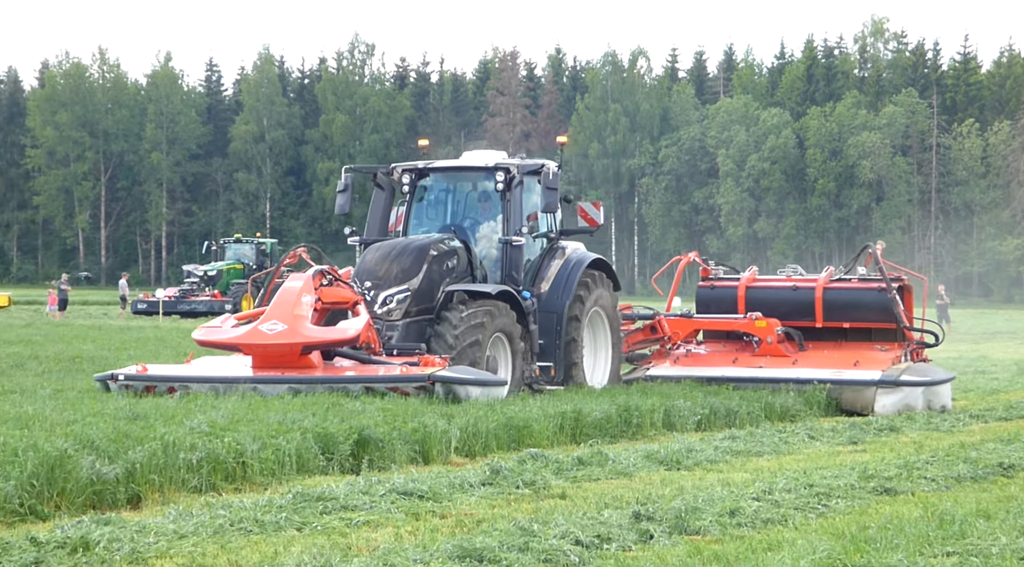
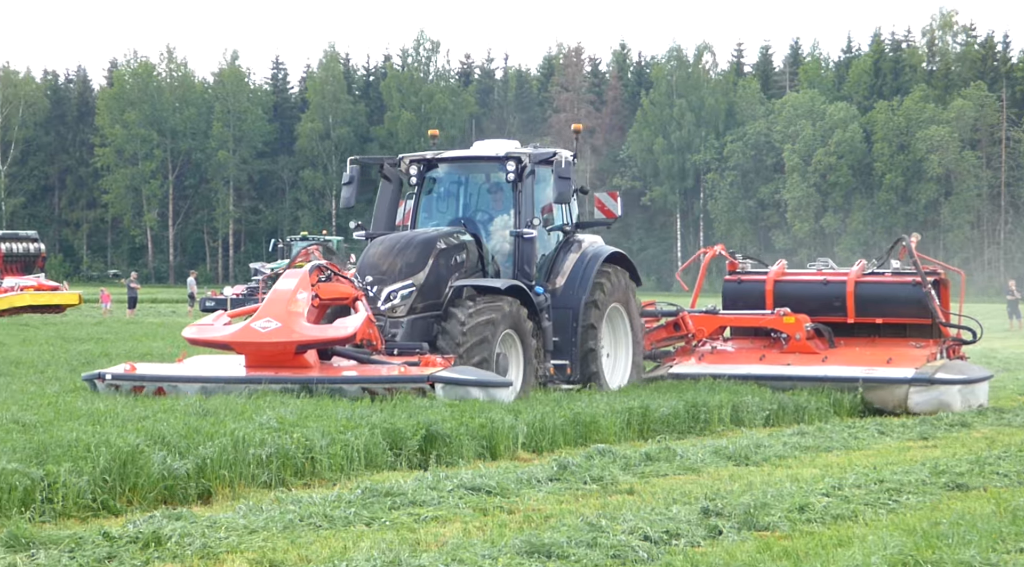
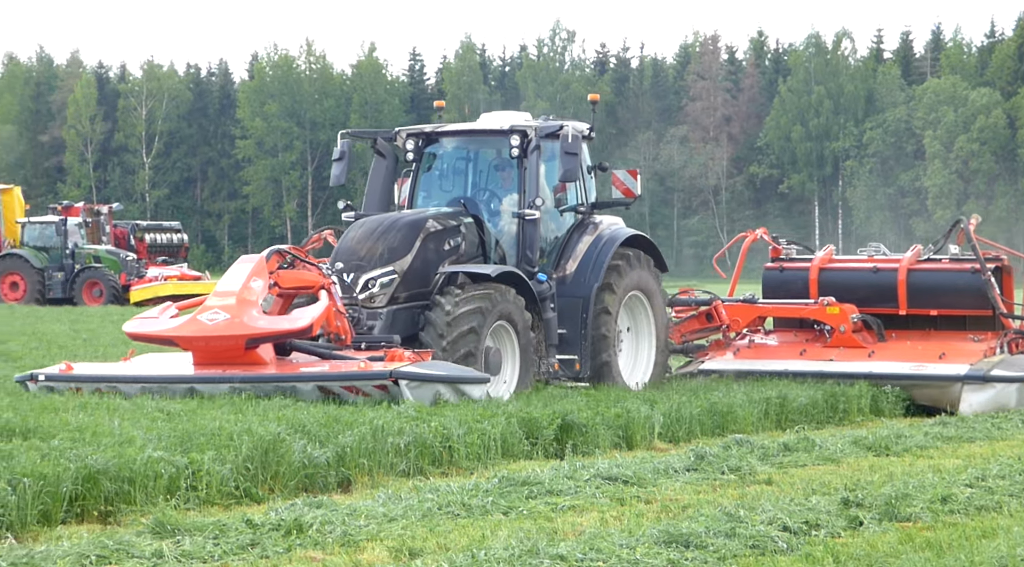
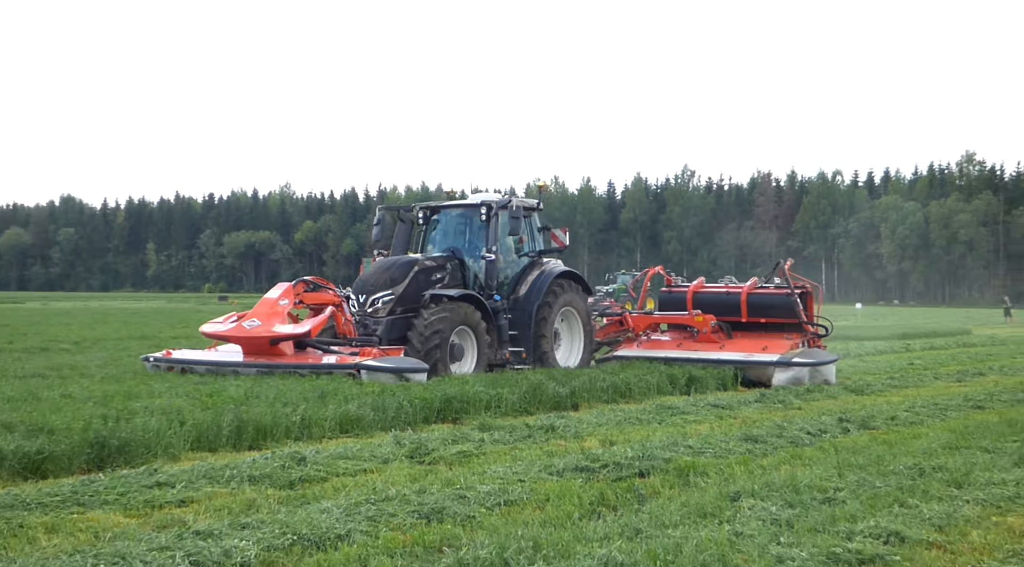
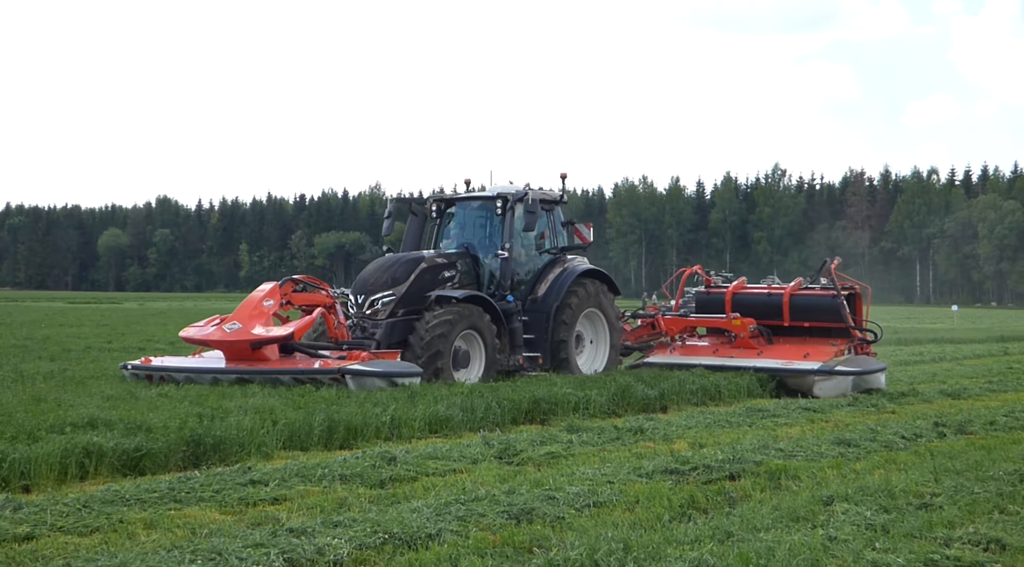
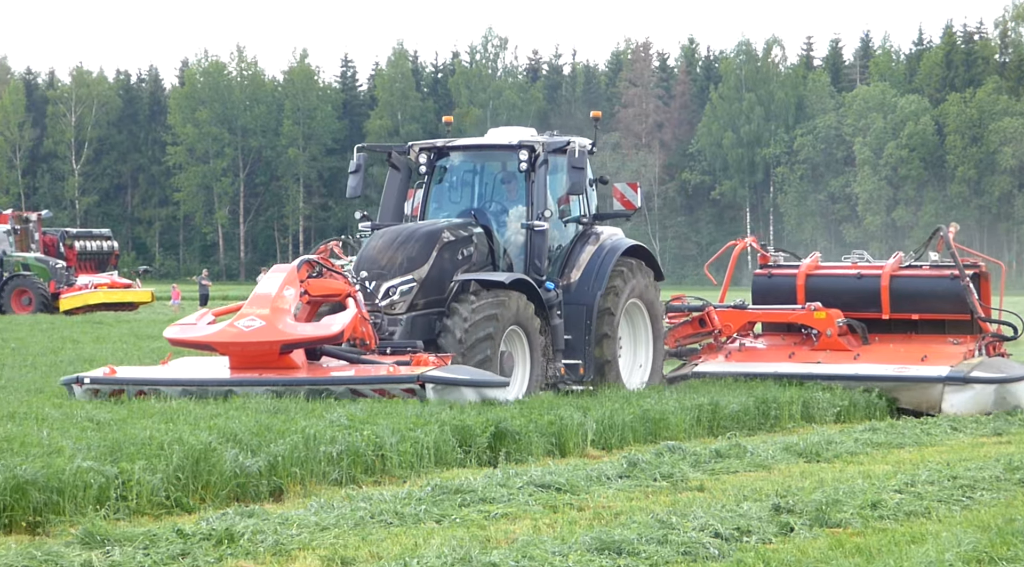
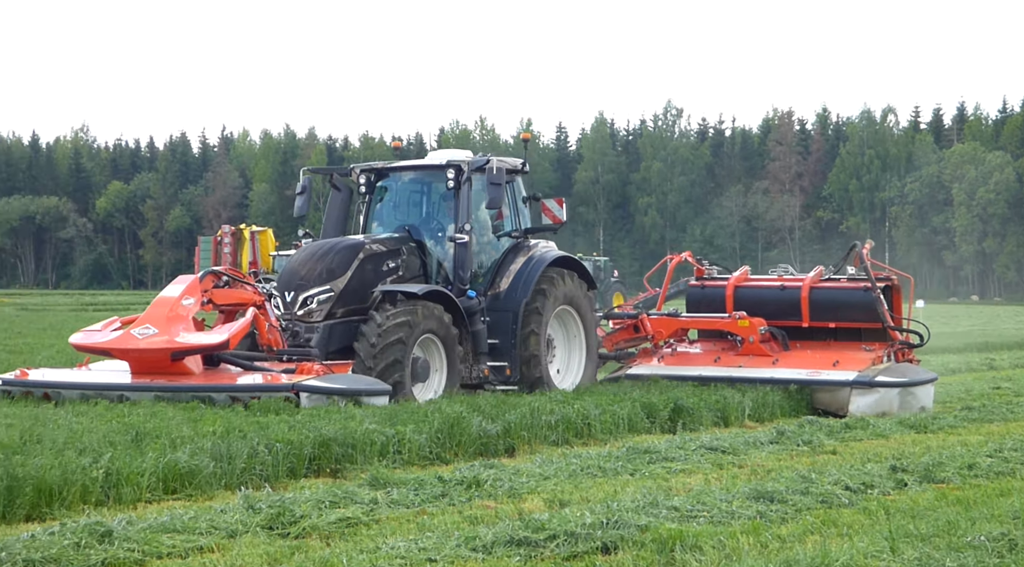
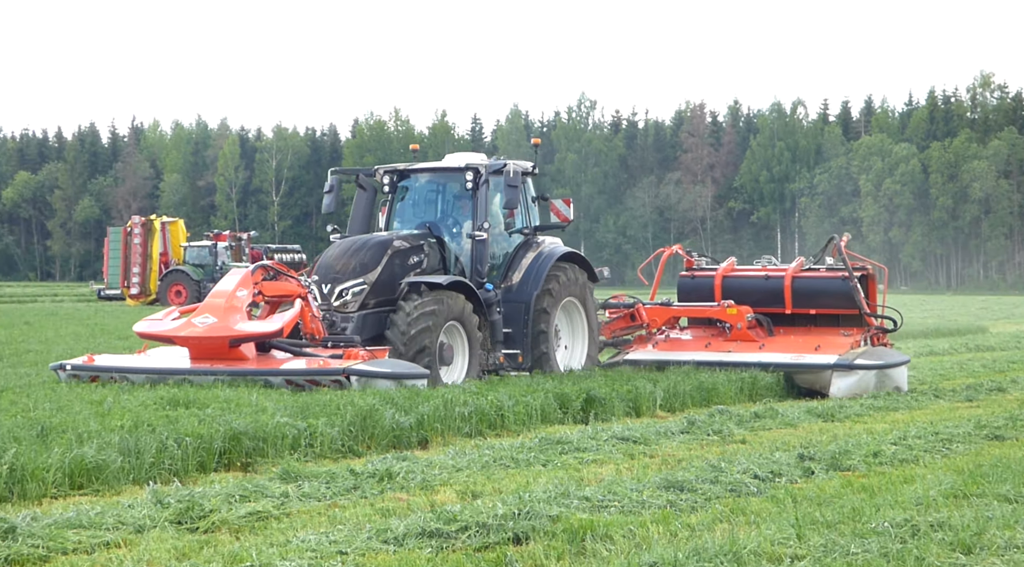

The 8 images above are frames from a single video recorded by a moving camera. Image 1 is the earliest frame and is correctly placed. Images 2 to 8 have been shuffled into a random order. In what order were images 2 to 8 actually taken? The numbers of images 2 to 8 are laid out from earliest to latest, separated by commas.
2, 6, 3, 8, 7, 4, 5
